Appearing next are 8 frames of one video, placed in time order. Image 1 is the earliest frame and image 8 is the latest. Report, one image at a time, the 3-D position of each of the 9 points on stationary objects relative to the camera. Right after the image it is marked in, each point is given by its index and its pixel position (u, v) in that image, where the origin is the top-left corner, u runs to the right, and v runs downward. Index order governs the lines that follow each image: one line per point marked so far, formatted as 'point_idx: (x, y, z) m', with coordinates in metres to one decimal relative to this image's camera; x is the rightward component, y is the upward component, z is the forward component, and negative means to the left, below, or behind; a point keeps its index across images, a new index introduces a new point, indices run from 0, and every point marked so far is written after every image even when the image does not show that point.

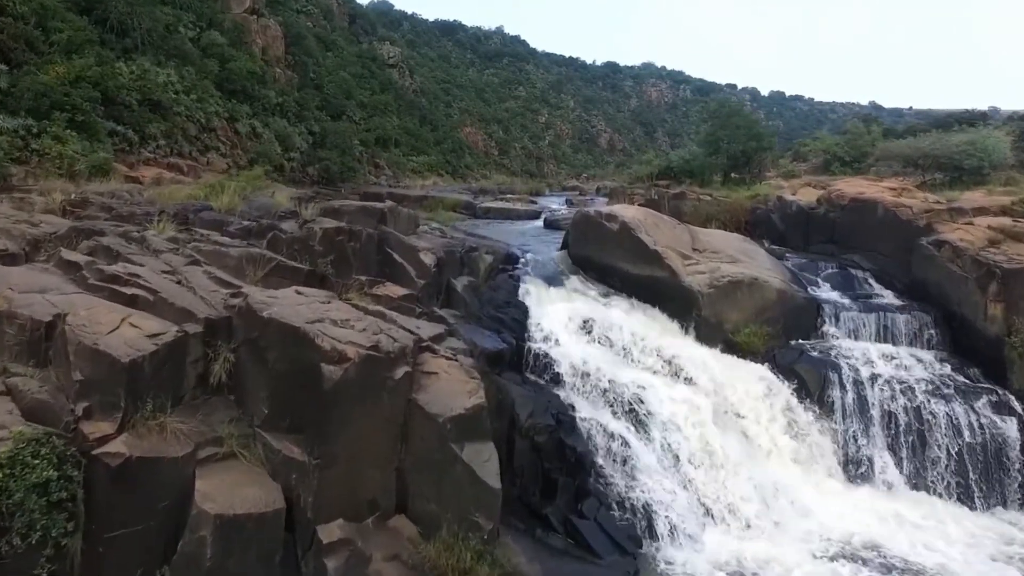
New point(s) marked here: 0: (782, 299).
0: (+4.1, -0.2, +9.4) m
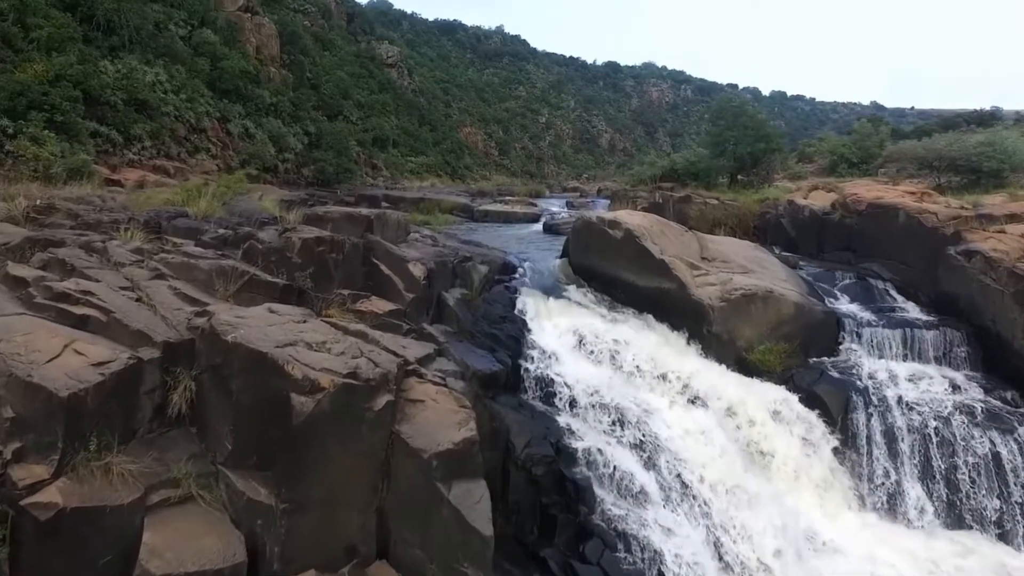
0: (+4.0, -0.4, +8.8) m
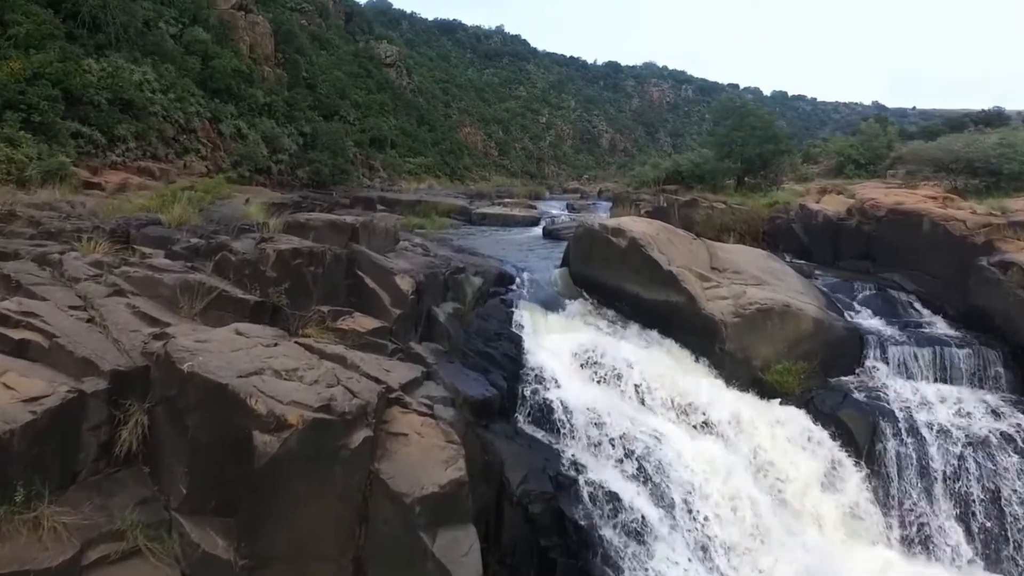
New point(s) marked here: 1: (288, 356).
0: (+4.0, -0.6, +8.1) m
1: (-2.1, -0.6, +5.8) m
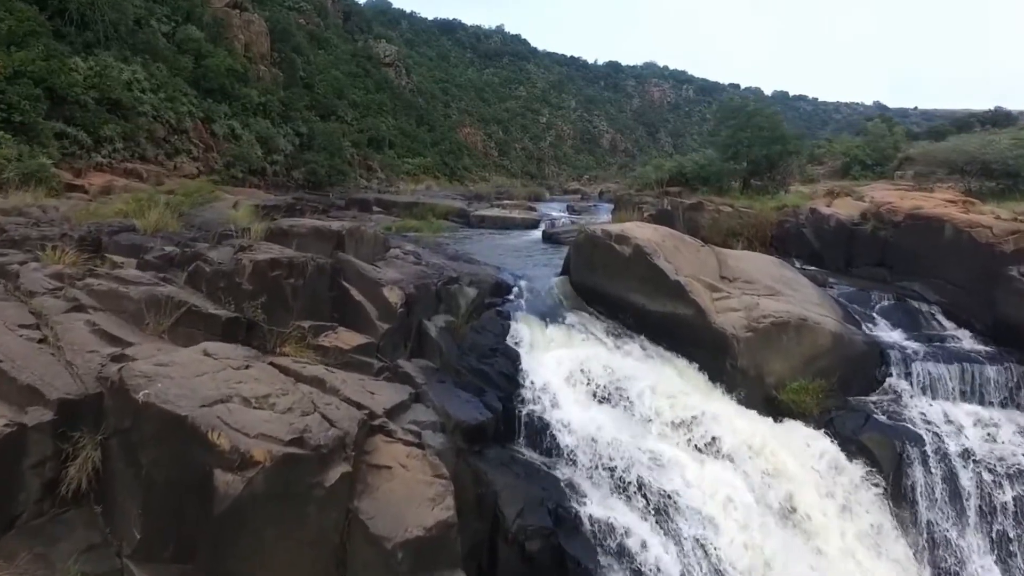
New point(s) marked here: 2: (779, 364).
0: (+3.9, -0.7, +7.6) m
1: (-2.1, -0.8, +5.2) m
2: (+3.2, -0.9, +7.4) m
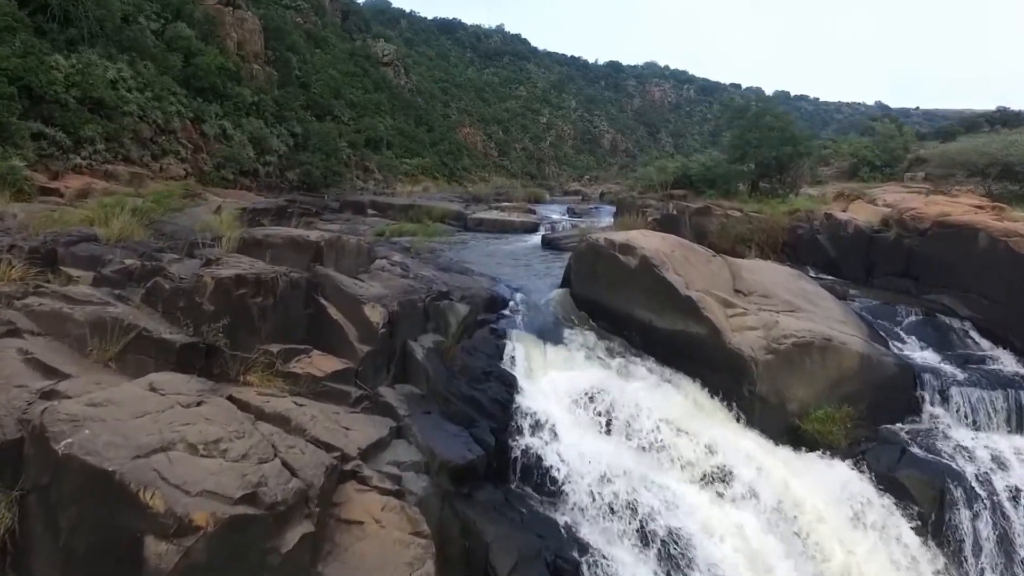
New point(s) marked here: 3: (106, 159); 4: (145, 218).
0: (+3.9, -0.9, +6.8) m
1: (-2.2, -1.0, +4.5) m
2: (+3.1, -1.1, +6.7) m
3: (-11.1, +3.5, +17.0) m
4: (-5.3, +1.0, +9.0) m
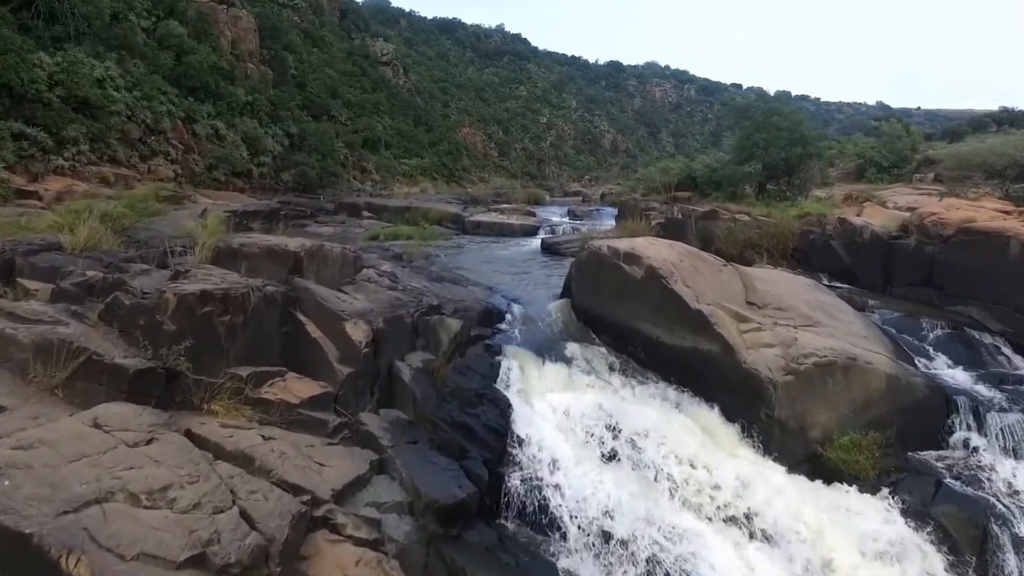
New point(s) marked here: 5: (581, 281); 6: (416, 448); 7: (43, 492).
0: (+3.8, -1.0, +6.3) m
1: (-2.2, -1.1, +3.9) m
2: (+3.1, -1.2, +6.1) m
3: (-11.1, +3.4, +16.5) m
4: (-5.3, +0.9, +8.4) m
5: (+0.9, +0.1, +8.1) m
6: (-0.8, -1.4, +5.5) m
7: (-2.6, -1.1, +3.4) m
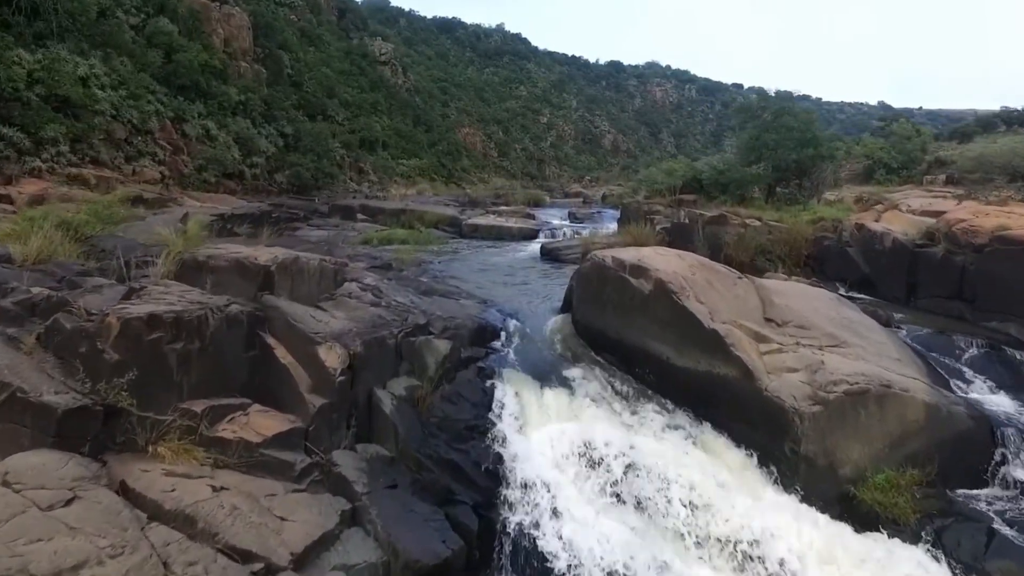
0: (+3.8, -1.2, +5.6) m
1: (-2.3, -1.3, +3.3) m
2: (+3.0, -1.4, +5.5) m
3: (-11.1, +3.2, +15.8) m
4: (-5.4, +0.7, +7.8) m
5: (+0.9, -0.1, +7.4) m
6: (-0.9, -1.6, +4.8) m
7: (-2.6, -1.3, +2.8) m
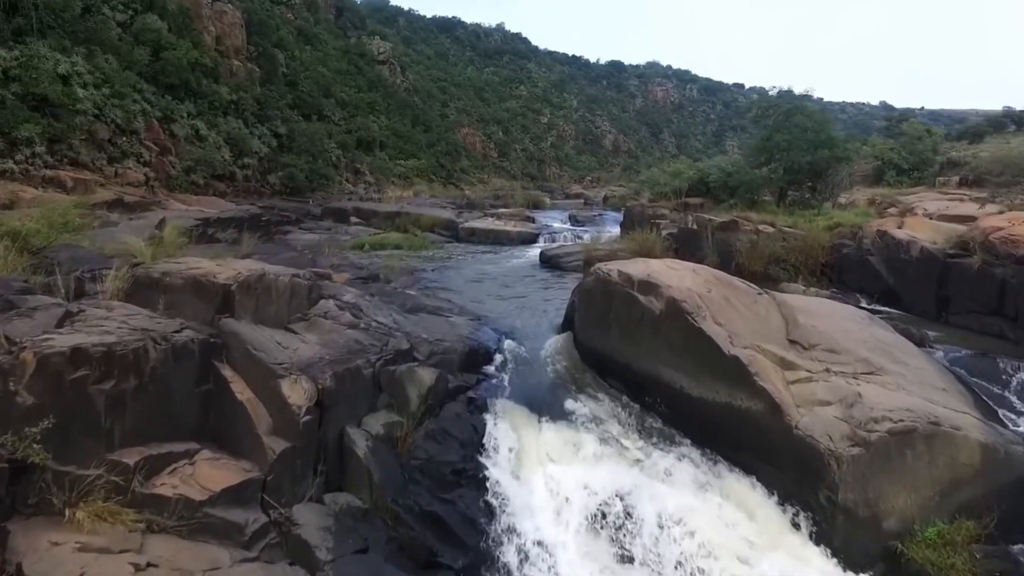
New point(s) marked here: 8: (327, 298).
0: (+3.7, -1.4, +4.9) m
1: (-2.3, -1.5, +2.5) m
2: (+3.0, -1.6, +4.7) m
3: (-11.2, +3.0, +15.1) m
4: (-5.4, +0.5, +7.0) m
5: (+0.8, -0.3, +6.7) m
6: (-0.9, -1.7, +4.1) m
7: (-2.7, -1.5, +2.1) m
8: (-1.9, -0.1, +6.6) m
